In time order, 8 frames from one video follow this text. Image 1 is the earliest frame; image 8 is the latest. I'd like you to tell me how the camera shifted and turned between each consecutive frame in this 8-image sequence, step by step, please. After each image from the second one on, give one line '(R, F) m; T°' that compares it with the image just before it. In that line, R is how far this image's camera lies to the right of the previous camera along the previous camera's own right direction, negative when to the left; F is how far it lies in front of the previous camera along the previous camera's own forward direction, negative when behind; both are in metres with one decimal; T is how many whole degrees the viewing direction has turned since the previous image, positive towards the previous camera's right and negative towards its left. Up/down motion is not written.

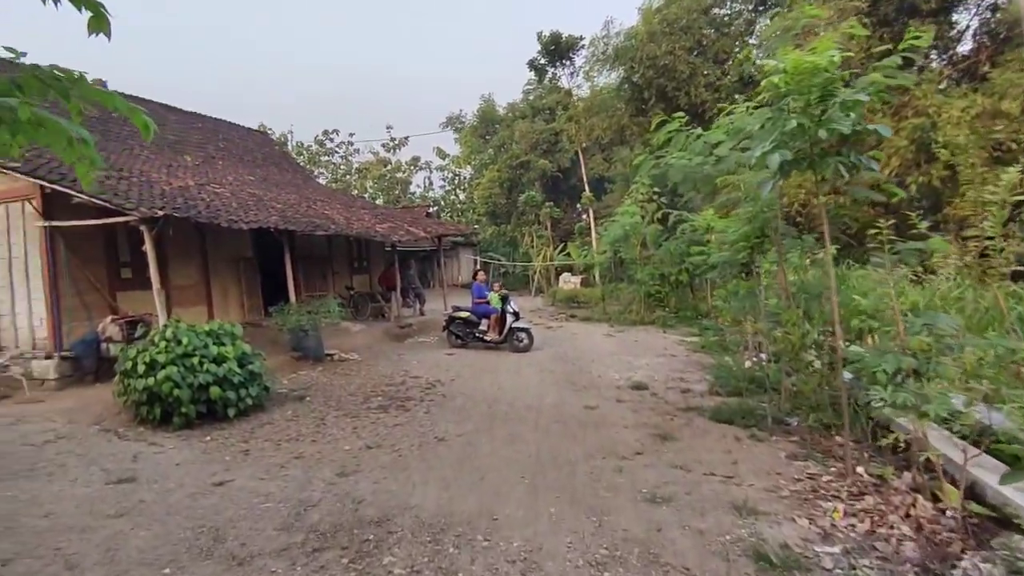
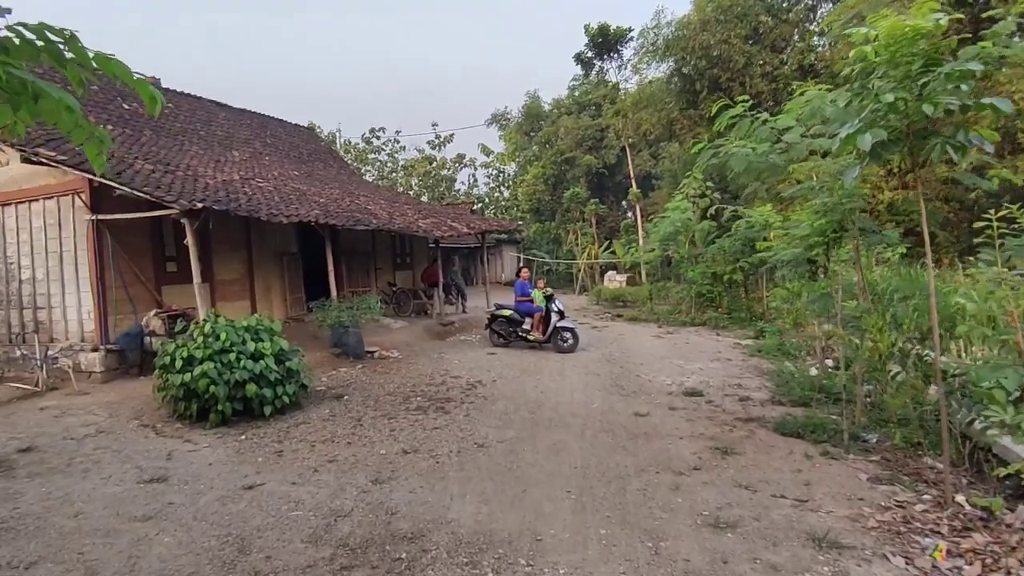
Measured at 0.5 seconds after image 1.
(0.0, +0.4) m; -4°
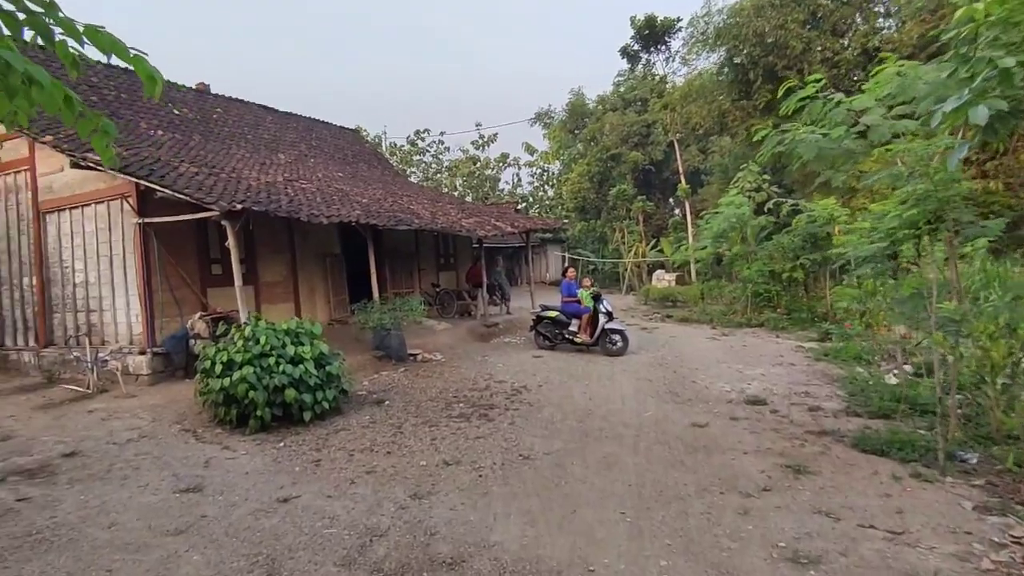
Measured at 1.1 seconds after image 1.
(0.0, +0.4) m; -4°
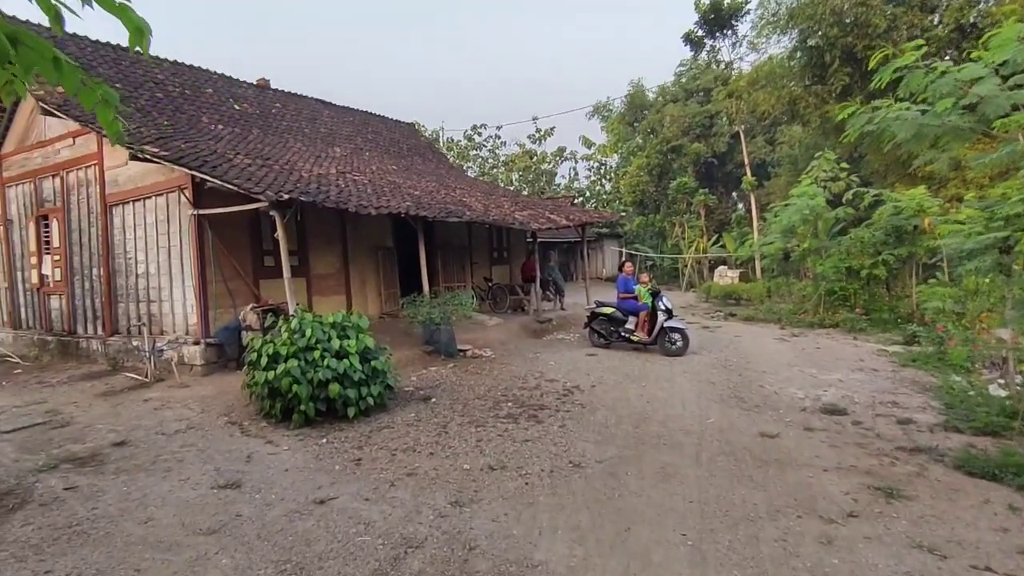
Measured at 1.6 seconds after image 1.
(0.0, +0.4) m; -6°
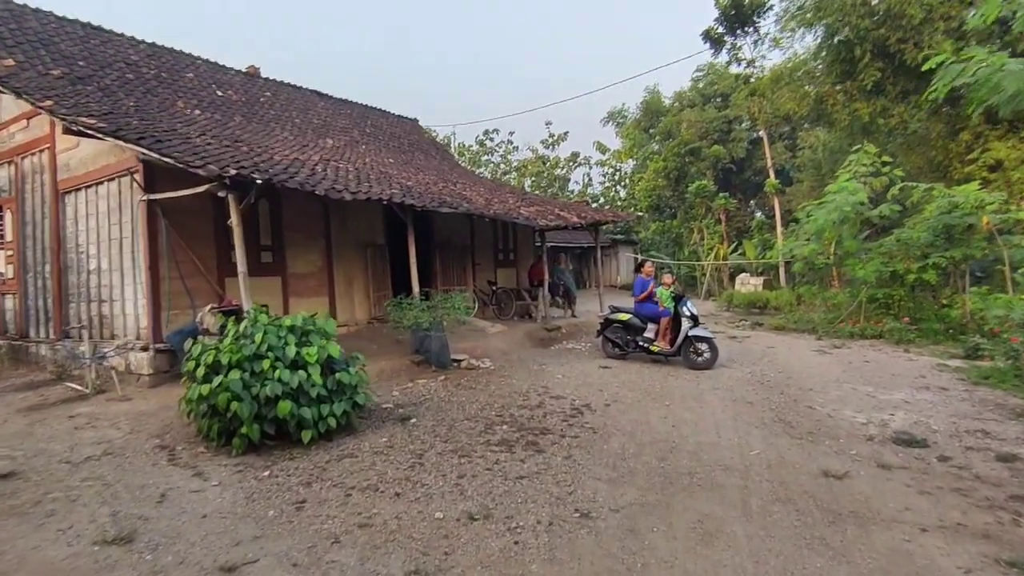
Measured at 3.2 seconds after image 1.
(+0.2, +1.2) m; -1°
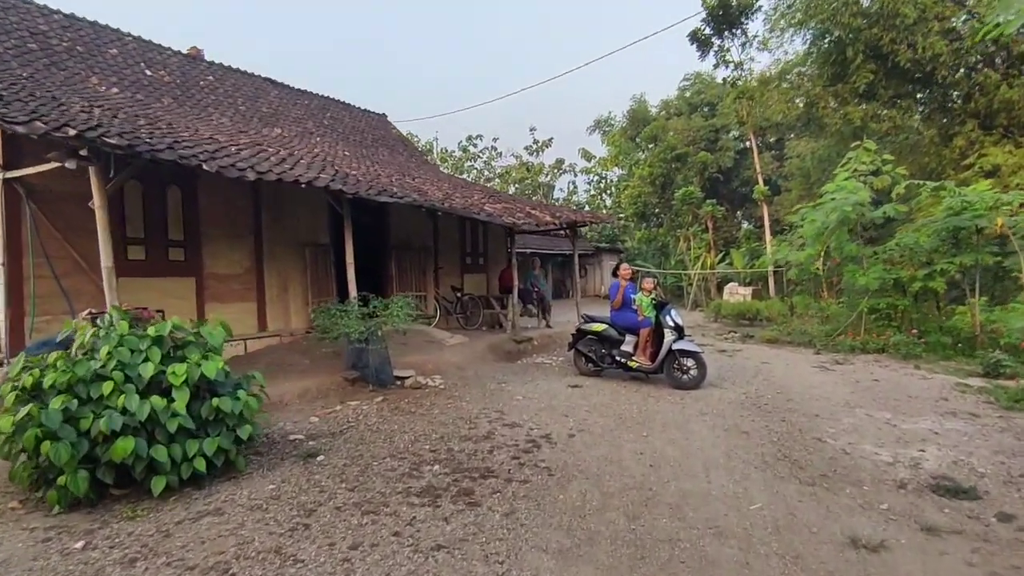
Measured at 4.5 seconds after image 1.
(+0.4, +1.2) m; +1°
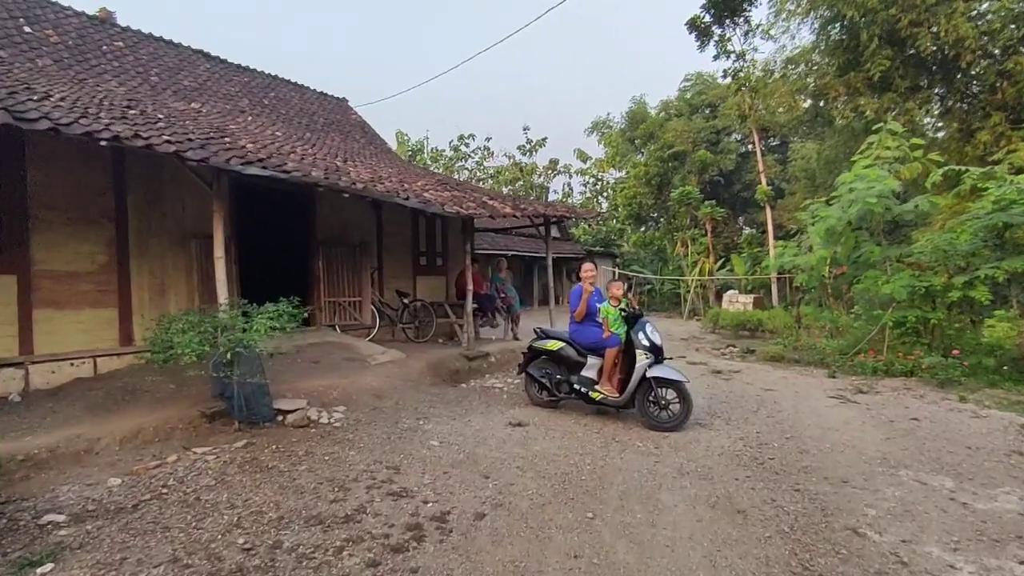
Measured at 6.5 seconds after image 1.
(+0.7, +1.7) m; 0°
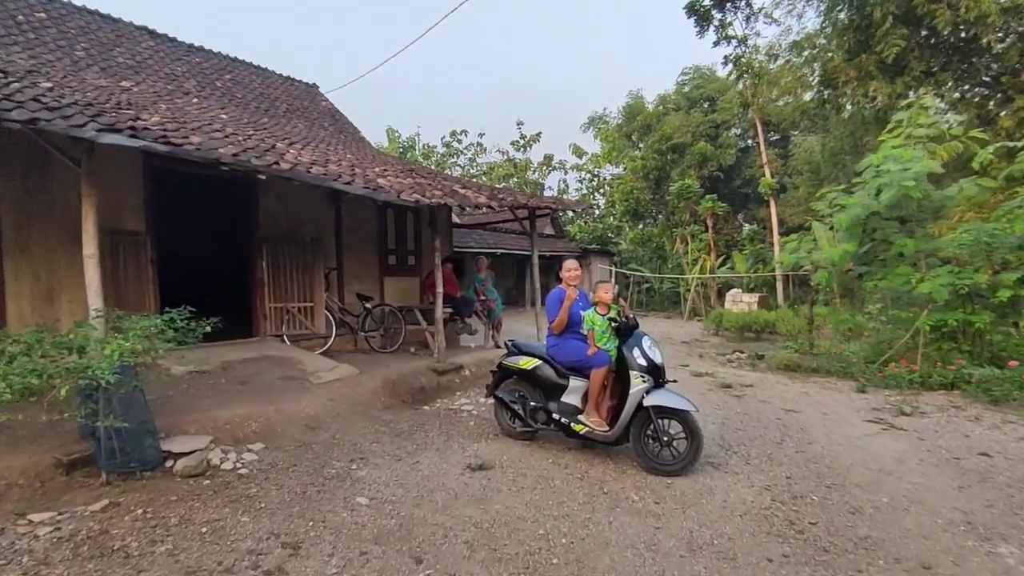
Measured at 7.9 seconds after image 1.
(+0.3, +1.2) m; 0°
